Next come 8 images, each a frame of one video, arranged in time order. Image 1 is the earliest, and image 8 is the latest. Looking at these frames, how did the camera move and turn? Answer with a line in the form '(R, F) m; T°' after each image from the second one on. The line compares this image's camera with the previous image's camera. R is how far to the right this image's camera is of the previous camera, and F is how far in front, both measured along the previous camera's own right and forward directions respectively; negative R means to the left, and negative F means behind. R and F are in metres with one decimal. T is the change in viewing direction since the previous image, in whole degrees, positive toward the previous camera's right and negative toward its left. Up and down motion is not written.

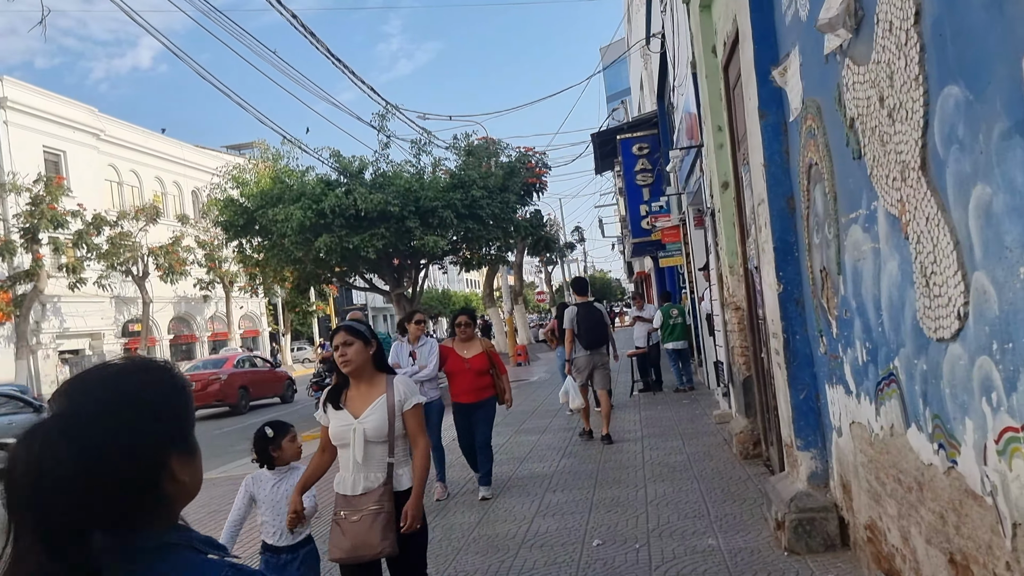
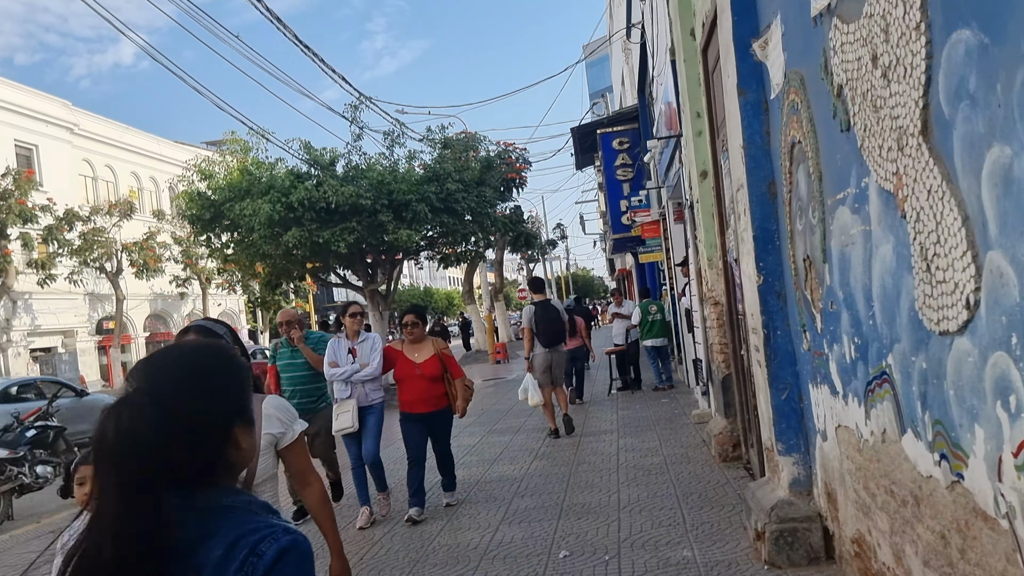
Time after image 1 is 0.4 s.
(+0.1, +0.4) m; +1°
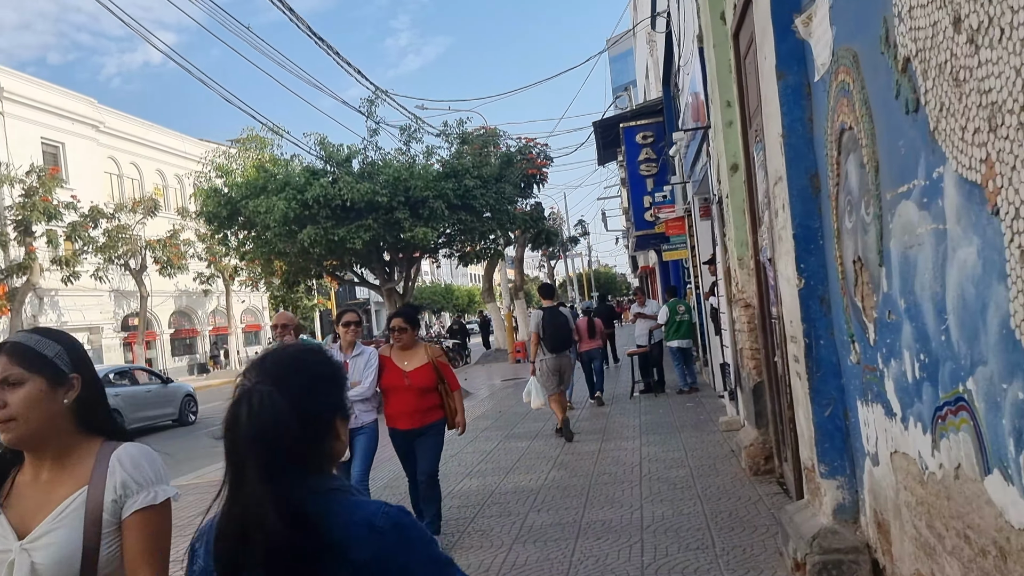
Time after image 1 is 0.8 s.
(0.0, +0.4) m; -2°
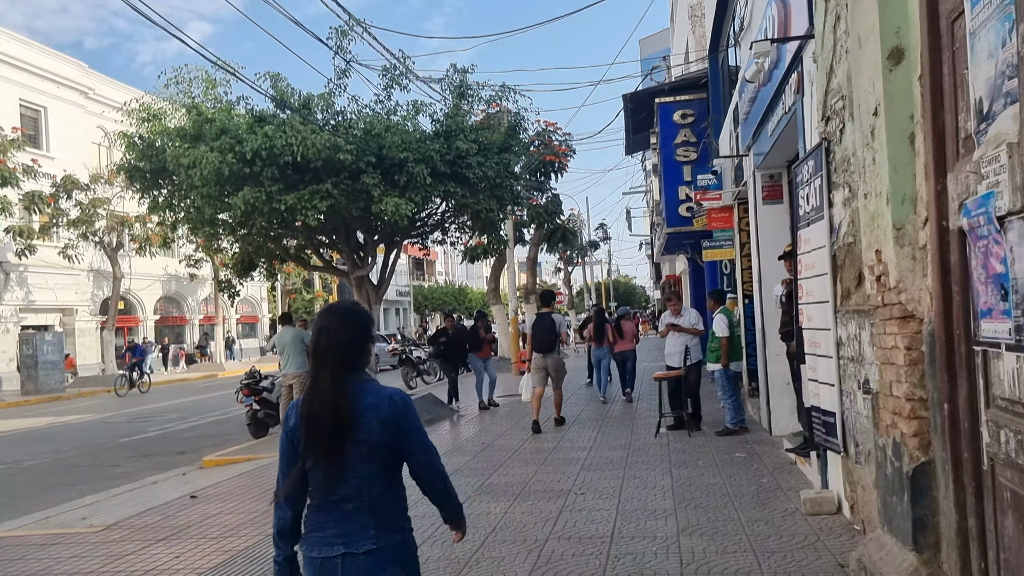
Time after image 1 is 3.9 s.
(+0.3, +3.5) m; -1°
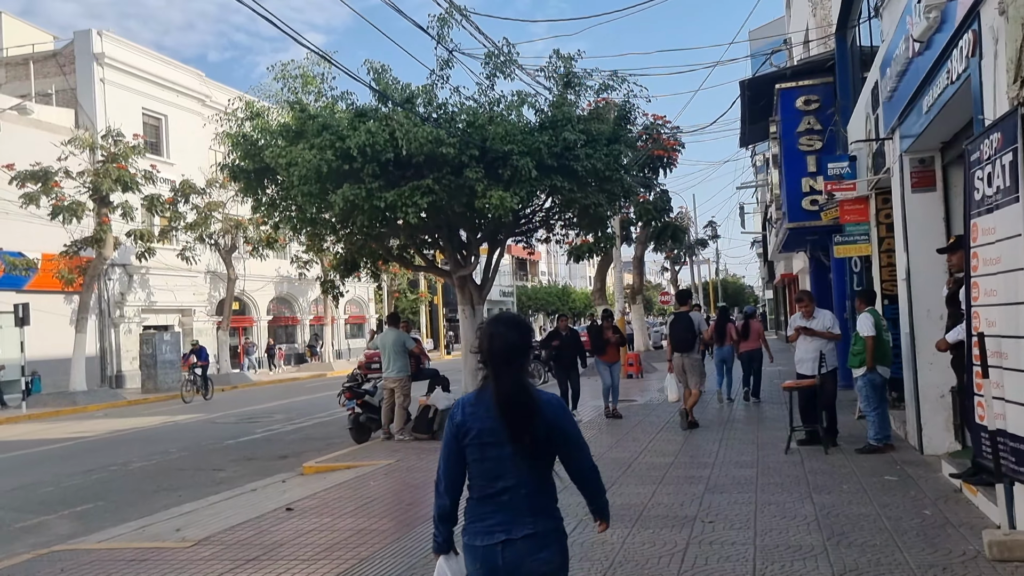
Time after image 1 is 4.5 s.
(-0.1, +0.8) m; -7°
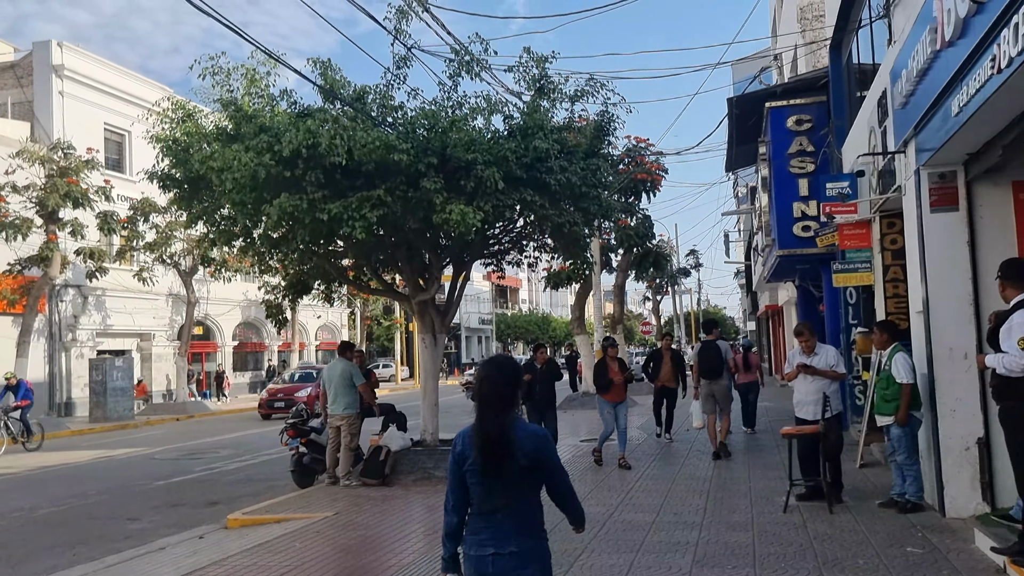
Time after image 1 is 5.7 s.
(+0.2, +1.3) m; +1°
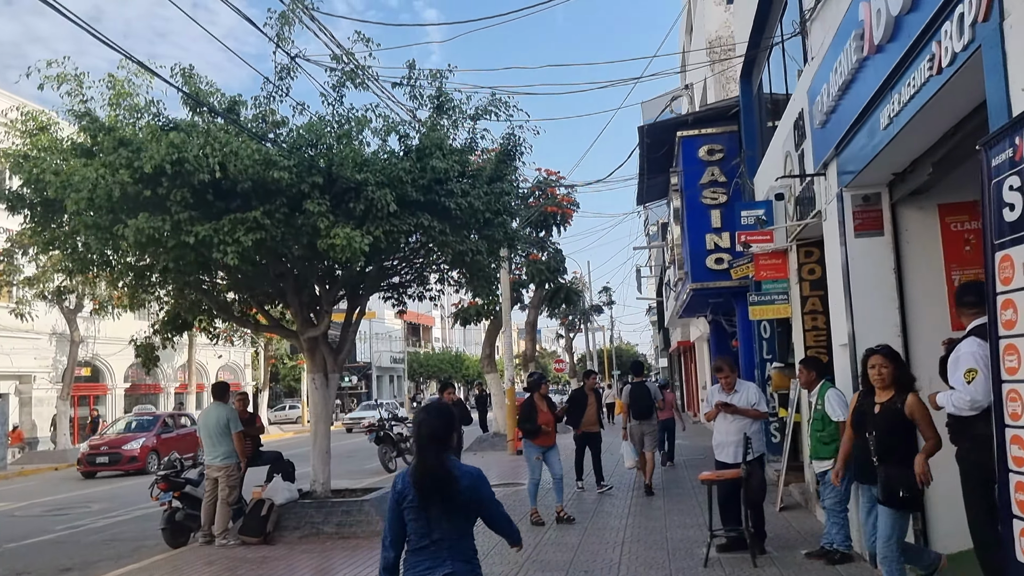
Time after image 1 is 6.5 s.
(+0.2, +0.9) m; +6°
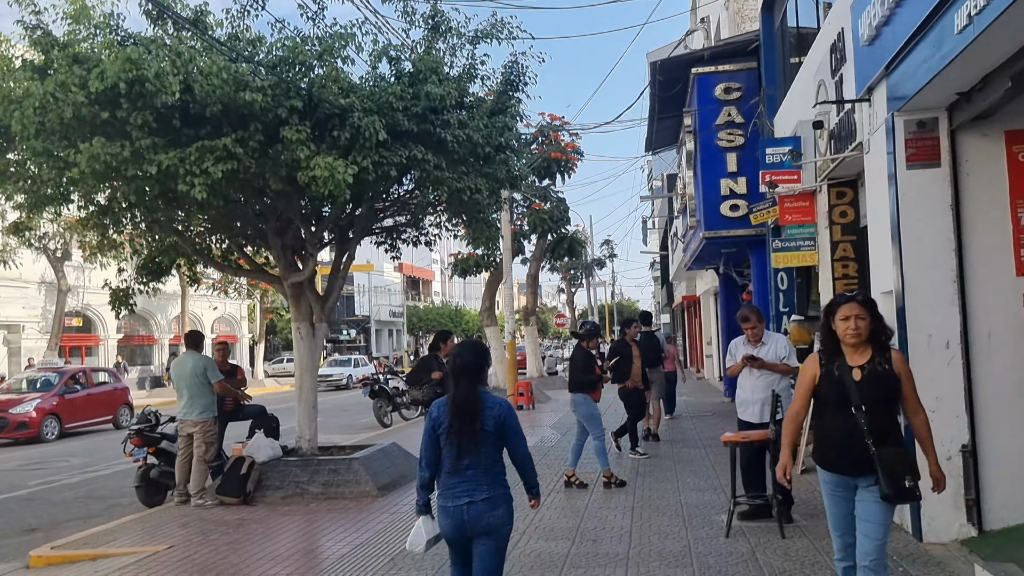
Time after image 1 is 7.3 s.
(0.0, +0.9) m; 0°
